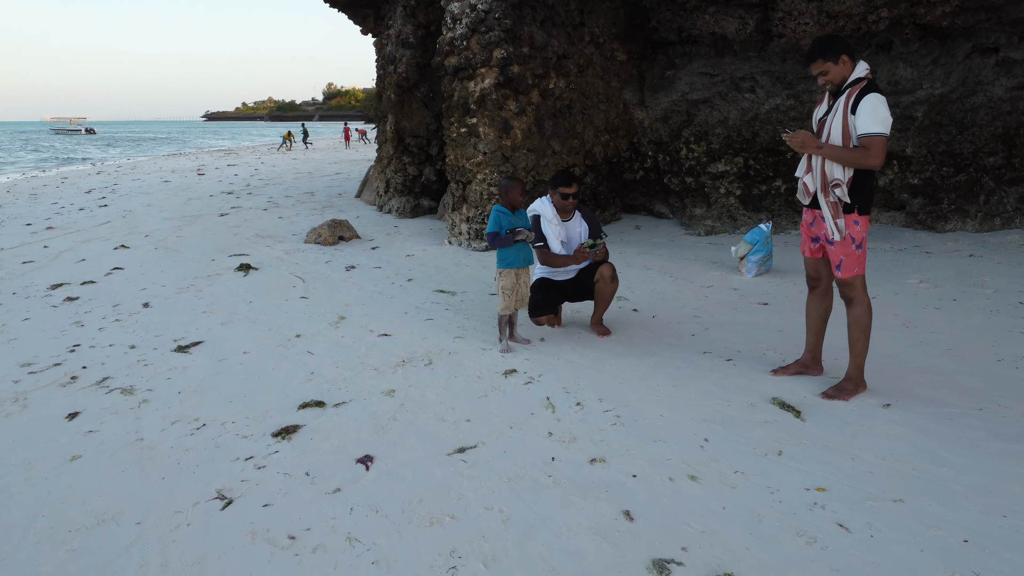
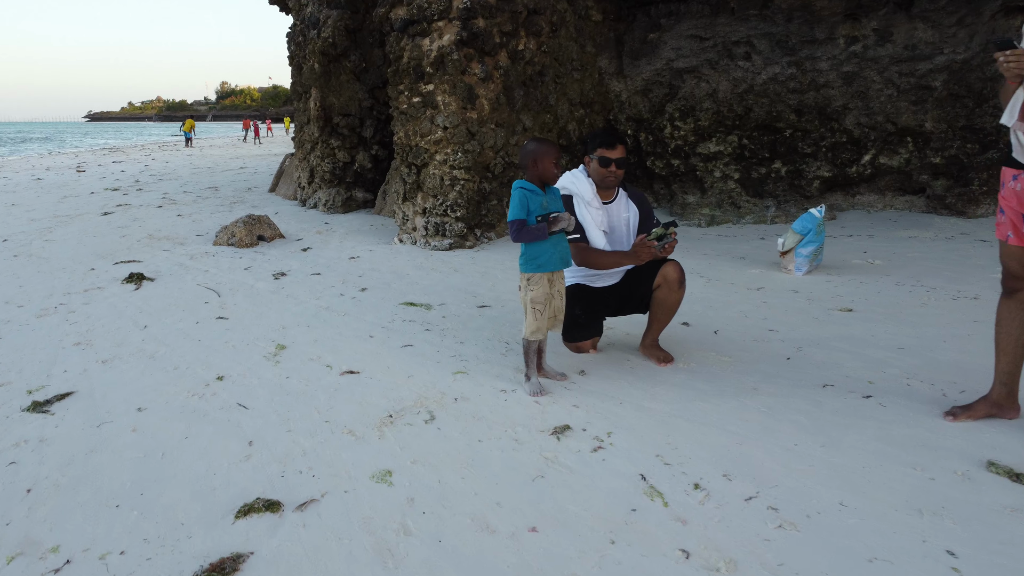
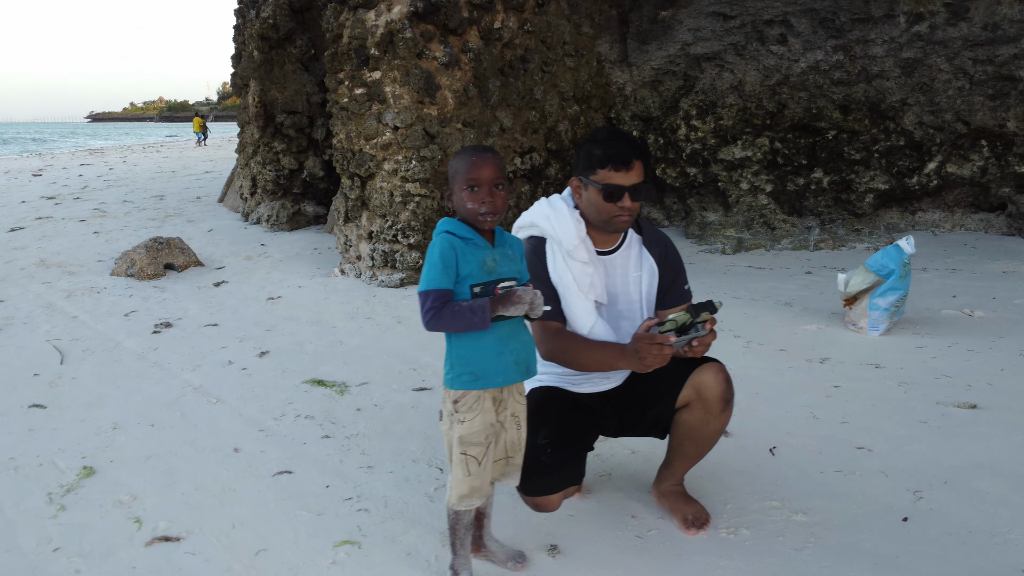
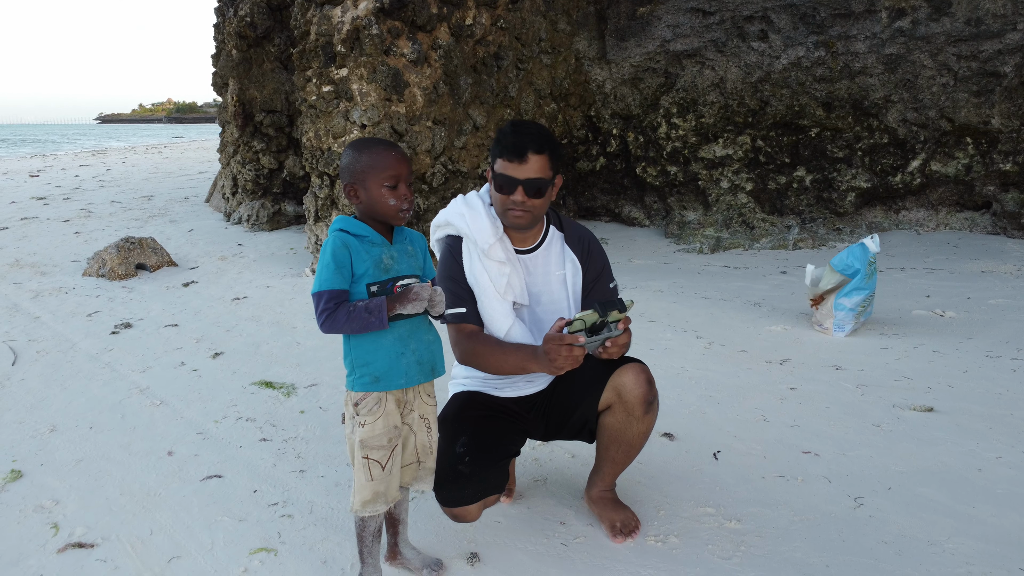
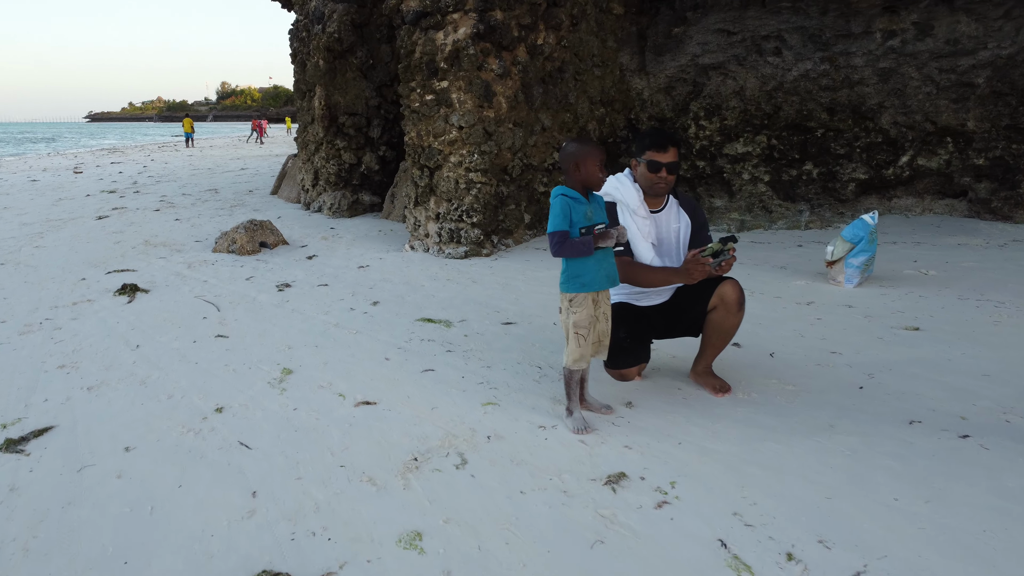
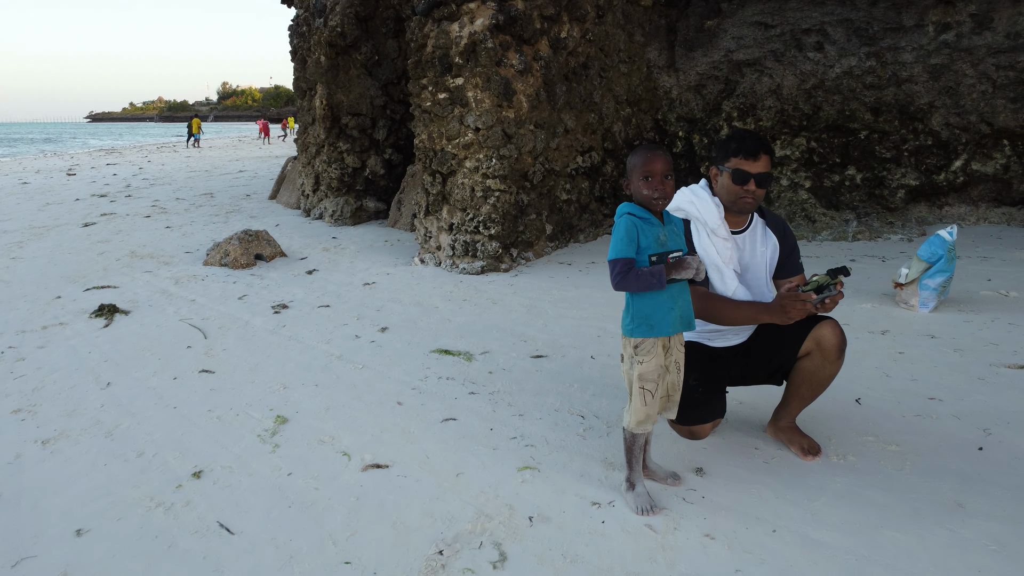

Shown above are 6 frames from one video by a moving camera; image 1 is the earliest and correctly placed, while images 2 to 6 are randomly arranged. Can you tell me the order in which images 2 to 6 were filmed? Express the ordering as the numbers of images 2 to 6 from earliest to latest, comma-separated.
2, 5, 6, 3, 4
